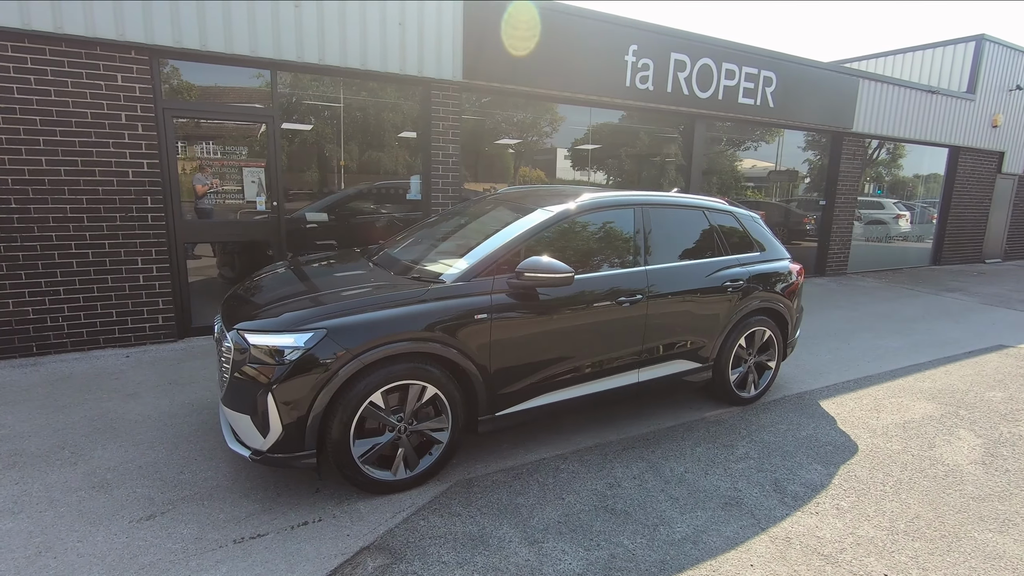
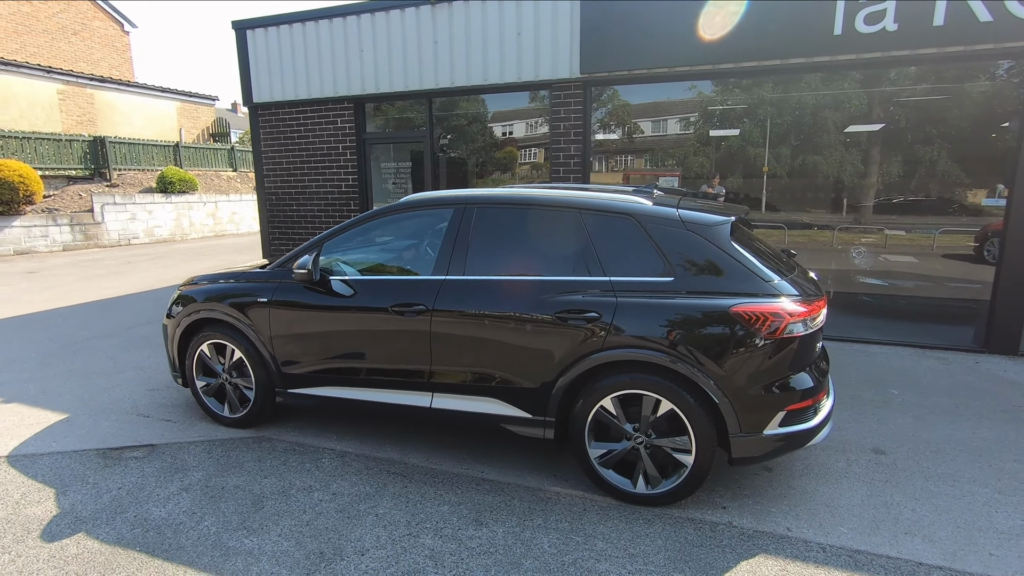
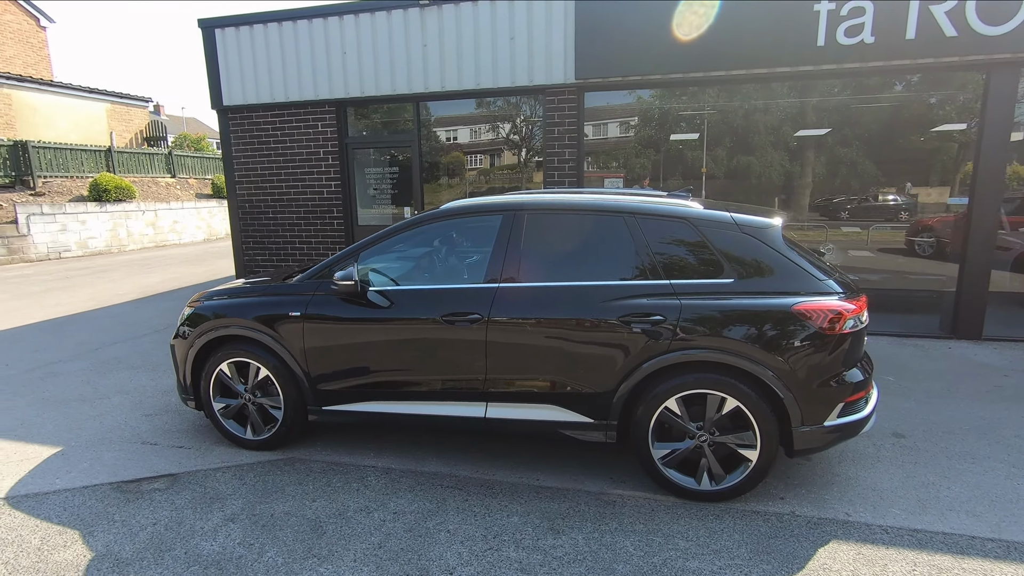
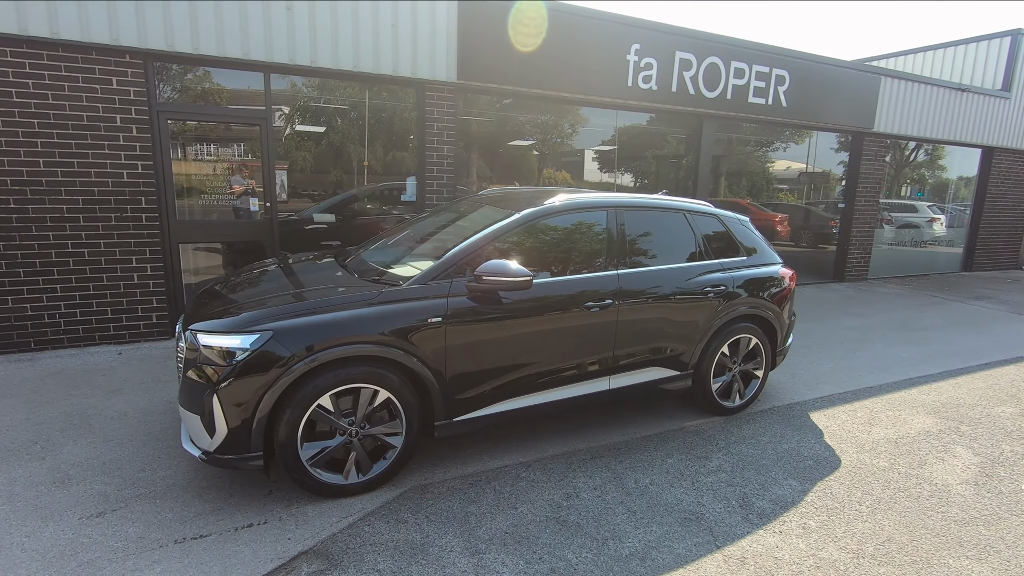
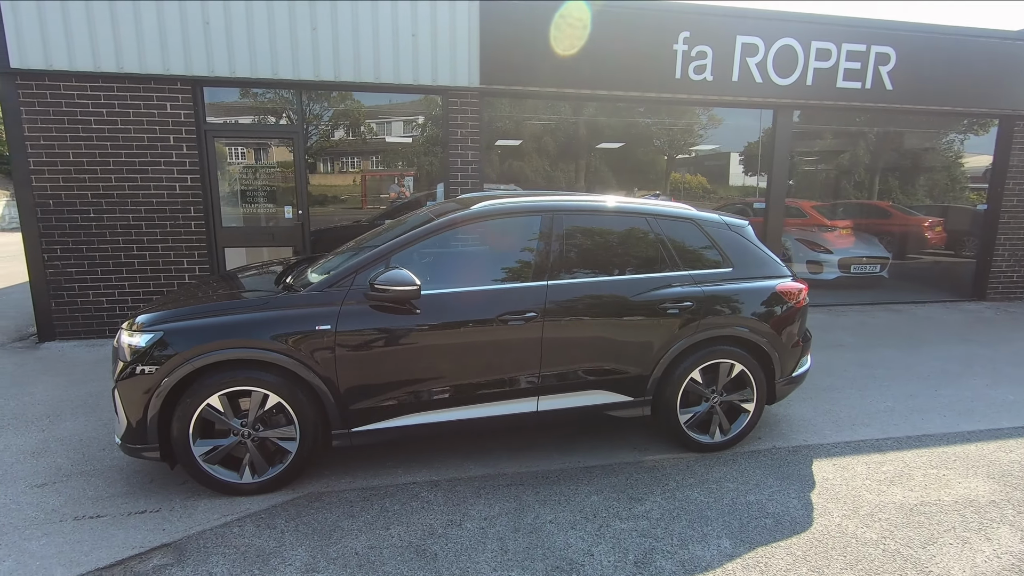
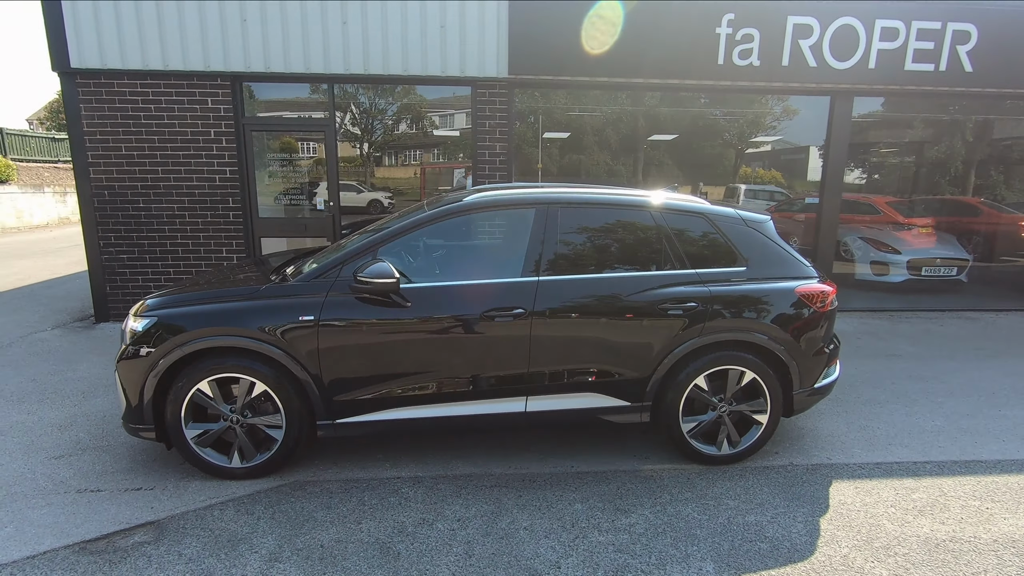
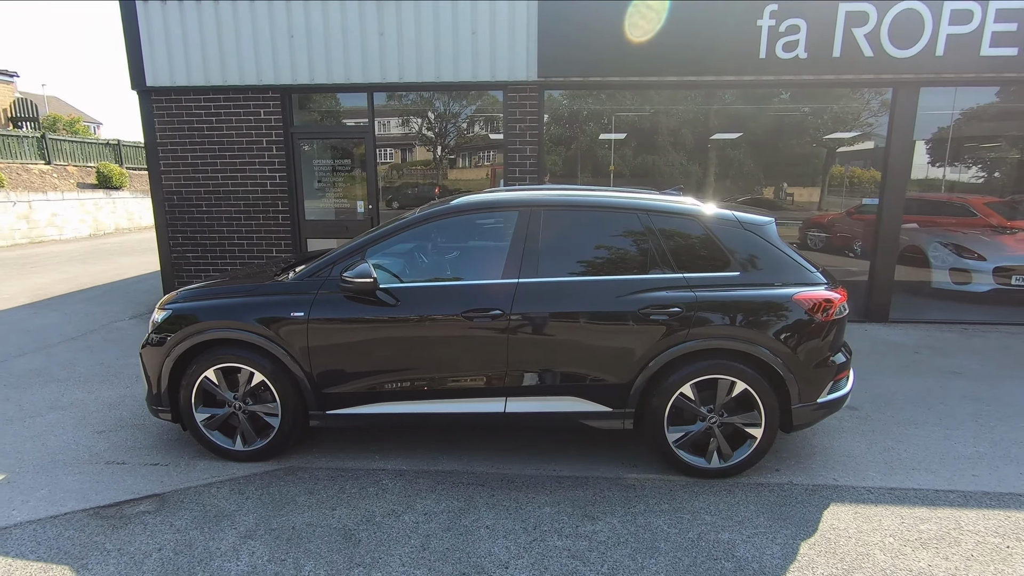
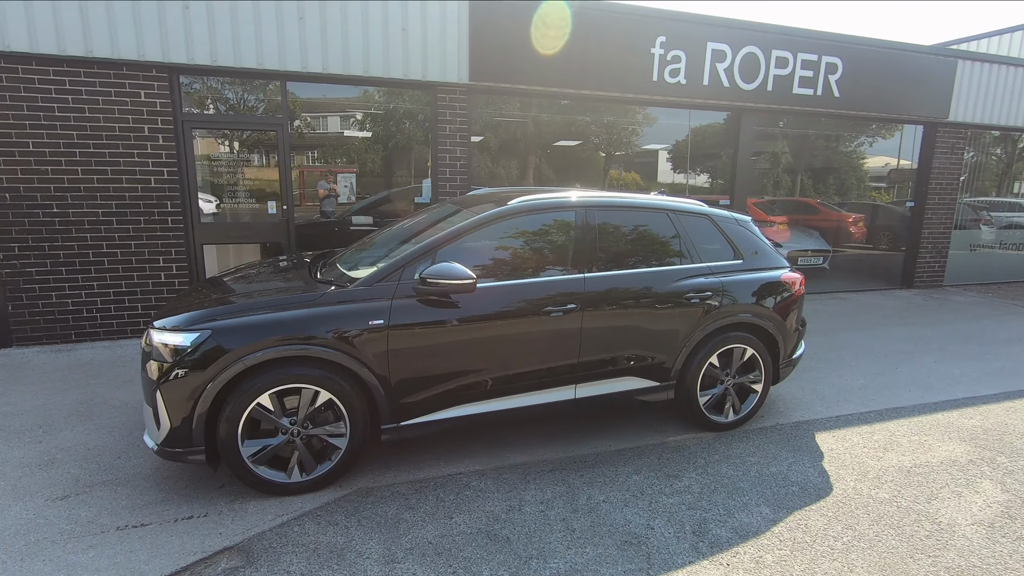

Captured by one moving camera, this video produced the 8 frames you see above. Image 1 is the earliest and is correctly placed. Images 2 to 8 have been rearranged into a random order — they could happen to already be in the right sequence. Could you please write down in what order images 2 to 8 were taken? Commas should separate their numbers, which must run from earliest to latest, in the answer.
4, 8, 5, 6, 7, 3, 2
